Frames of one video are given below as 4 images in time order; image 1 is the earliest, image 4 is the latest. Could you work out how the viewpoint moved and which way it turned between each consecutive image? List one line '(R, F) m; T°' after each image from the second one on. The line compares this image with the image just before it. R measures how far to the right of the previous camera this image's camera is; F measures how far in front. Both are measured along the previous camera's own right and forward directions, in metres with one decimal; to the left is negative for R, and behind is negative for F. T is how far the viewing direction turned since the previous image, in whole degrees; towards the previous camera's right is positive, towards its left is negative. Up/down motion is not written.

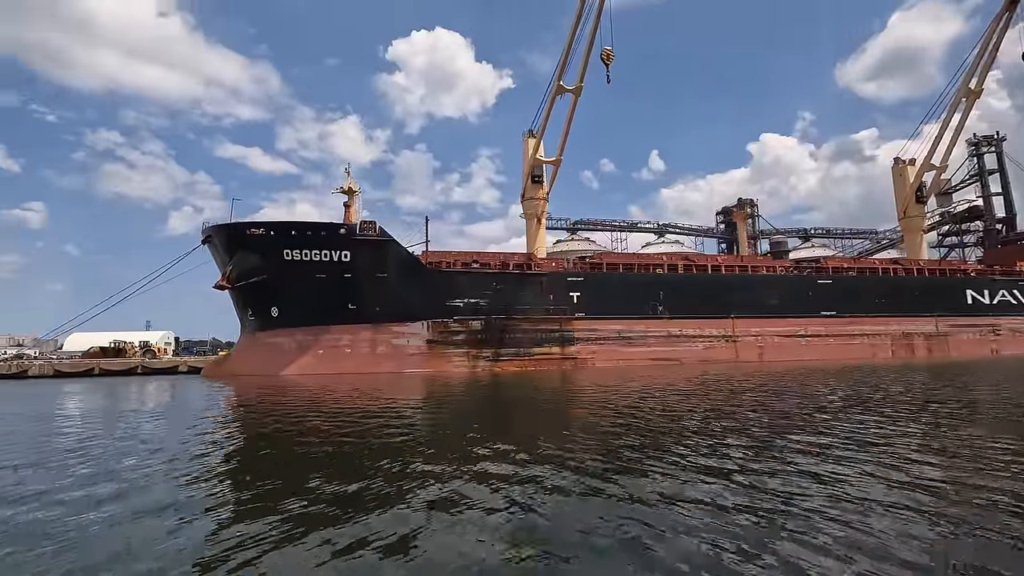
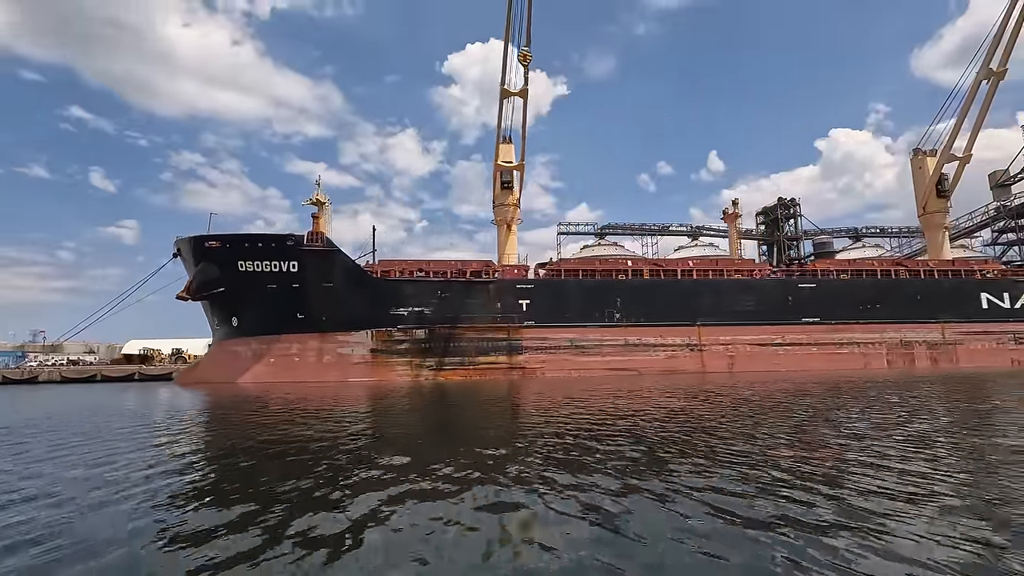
(+2.9, +0.4) m; -6°
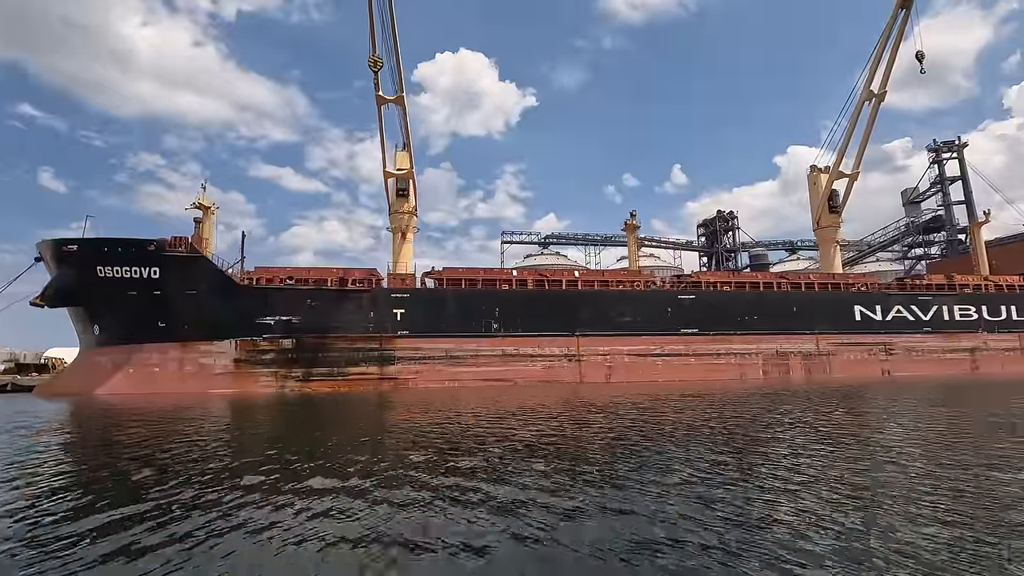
(+2.5, +0.1) m; +3°
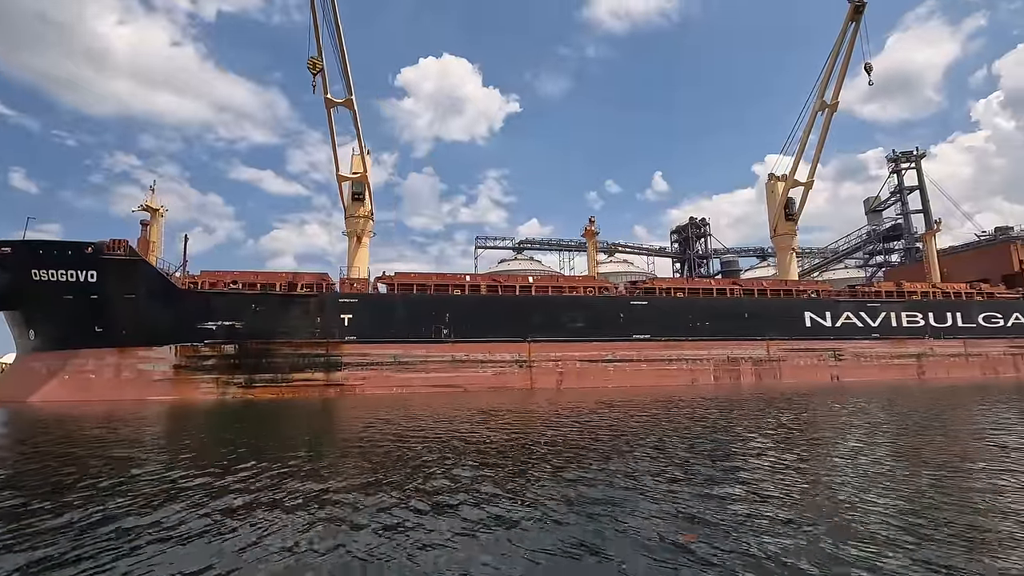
(+0.9, +0.1) m; +2°
